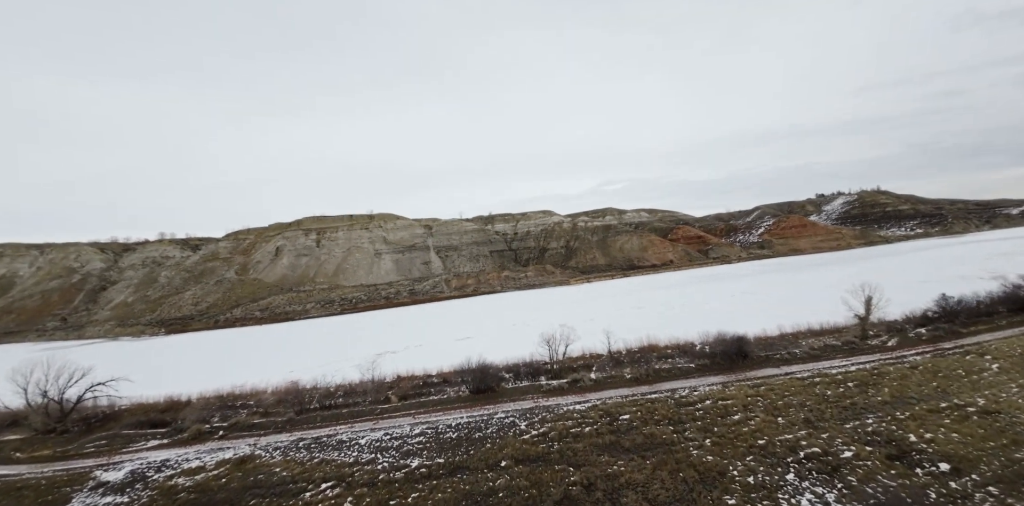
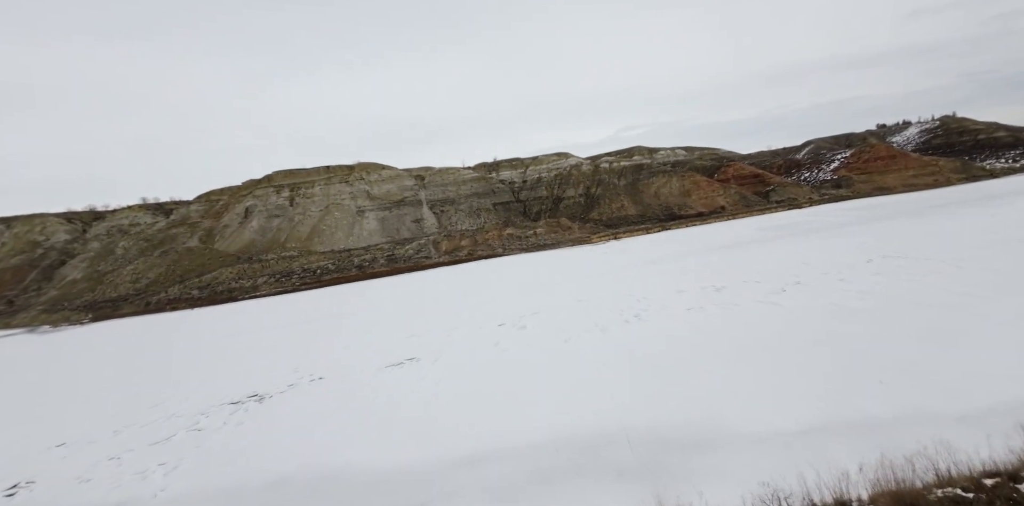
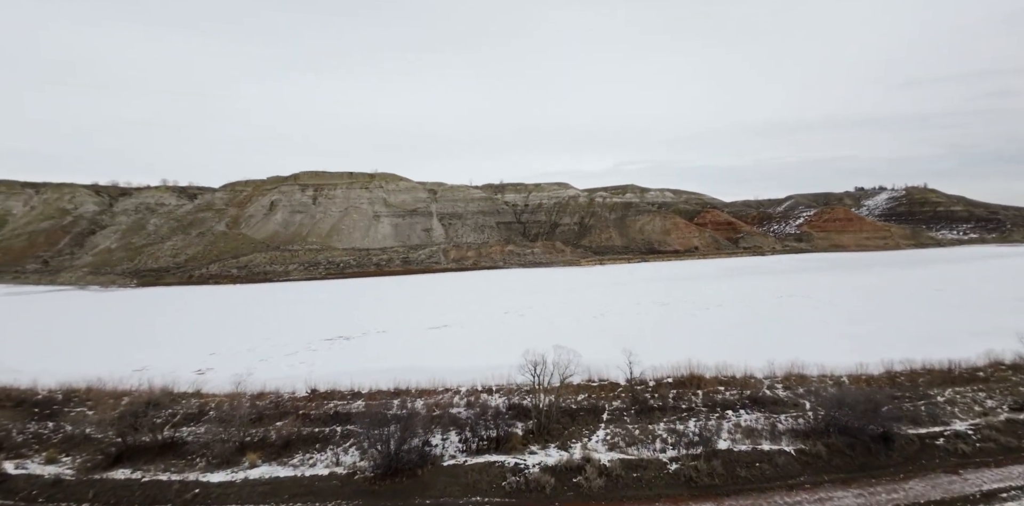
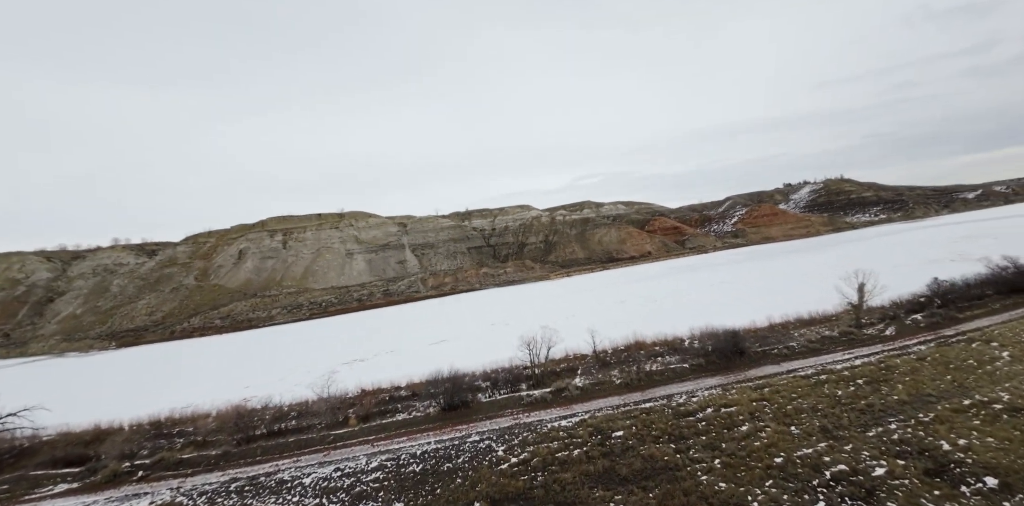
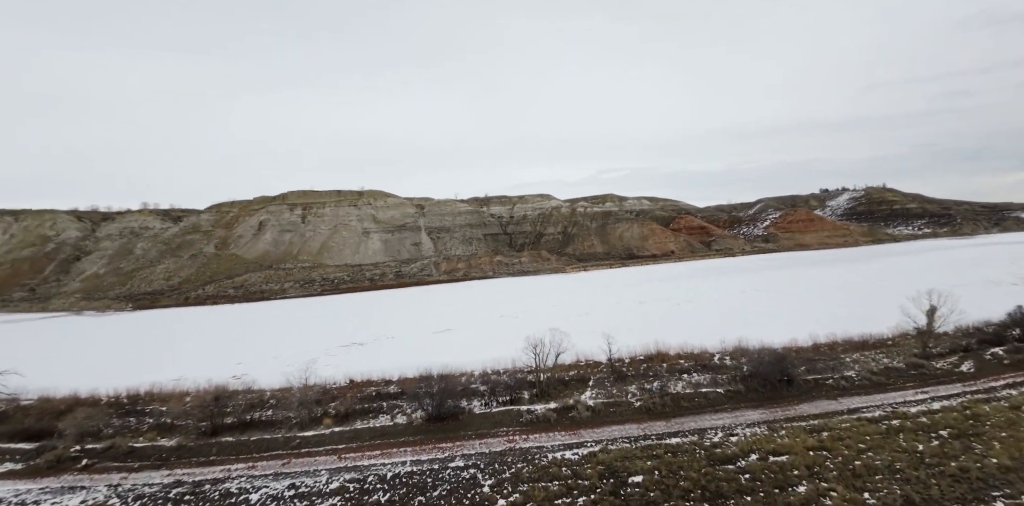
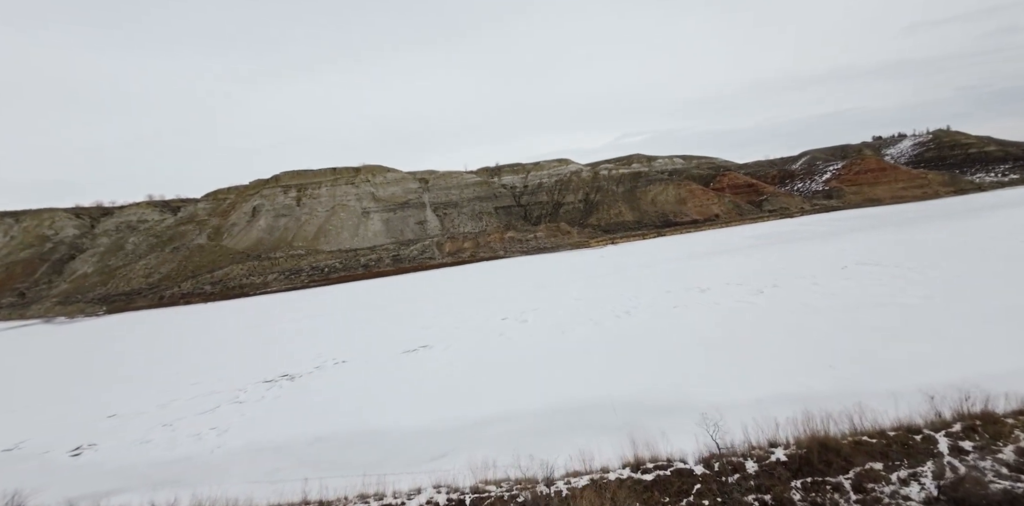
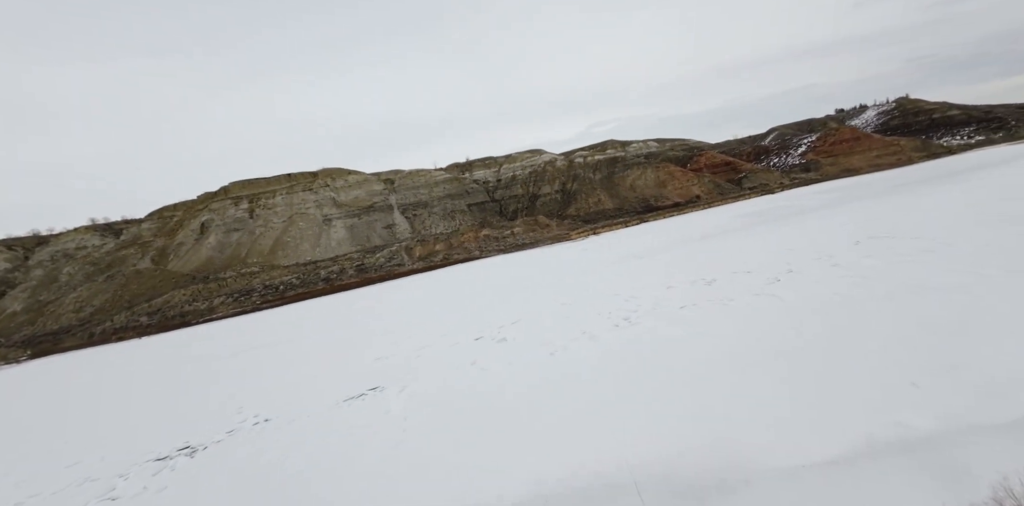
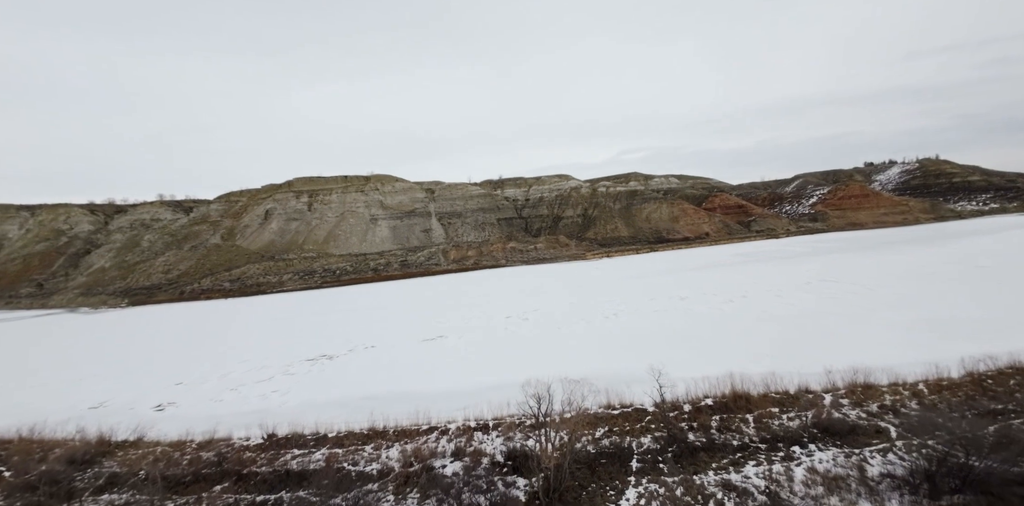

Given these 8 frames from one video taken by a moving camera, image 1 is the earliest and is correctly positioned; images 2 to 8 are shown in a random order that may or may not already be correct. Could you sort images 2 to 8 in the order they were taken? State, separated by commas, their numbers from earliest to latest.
4, 5, 3, 8, 6, 2, 7
